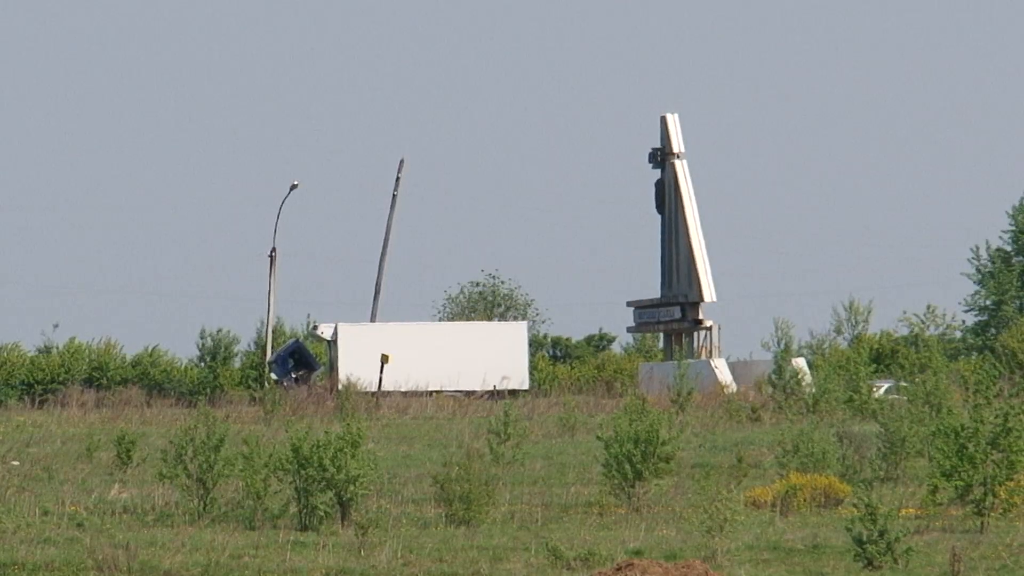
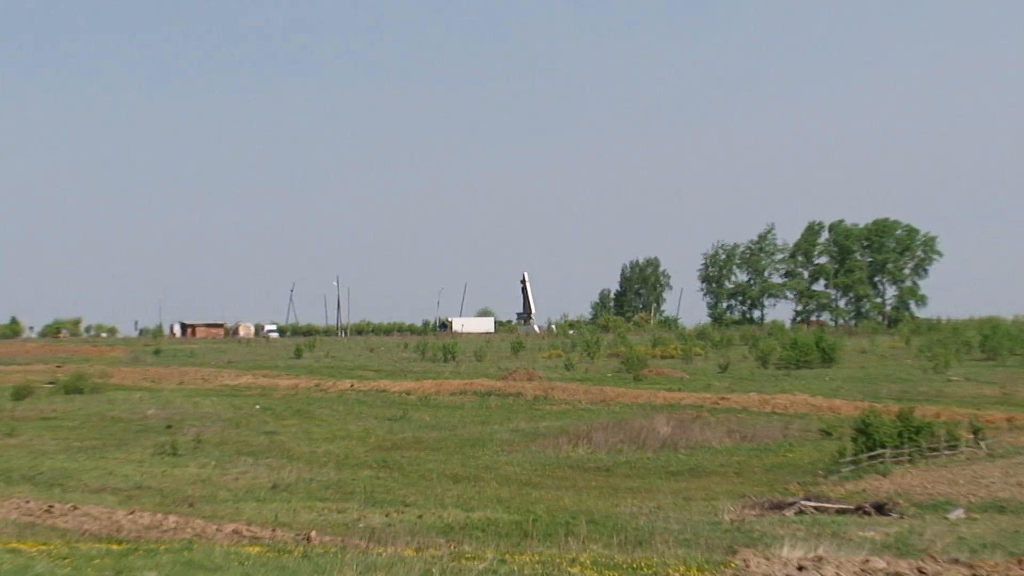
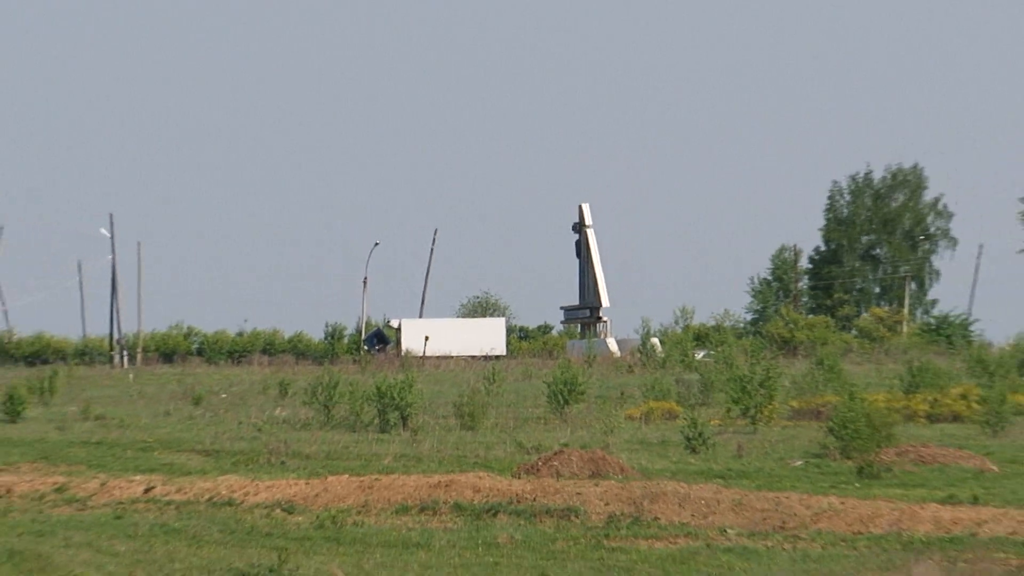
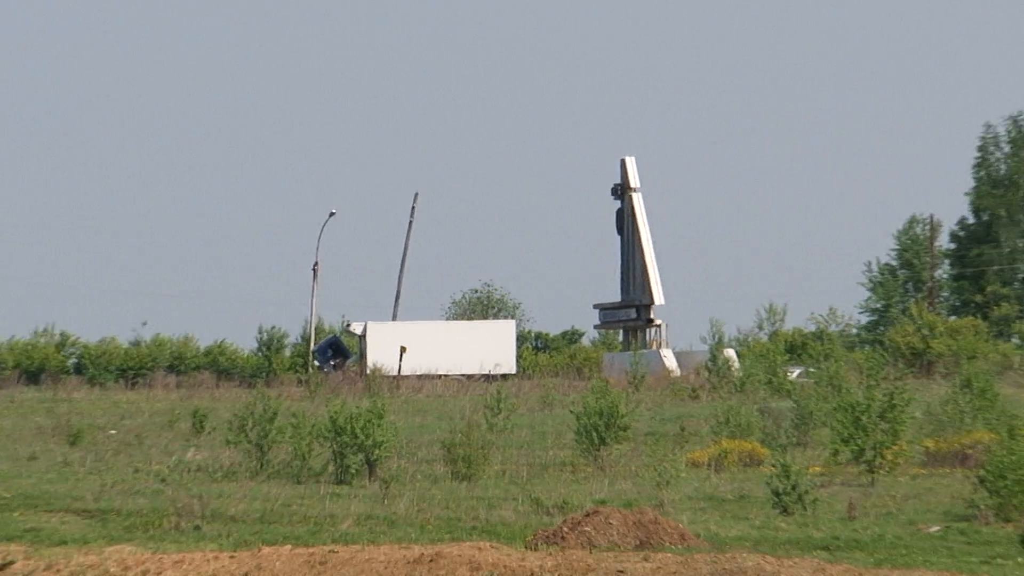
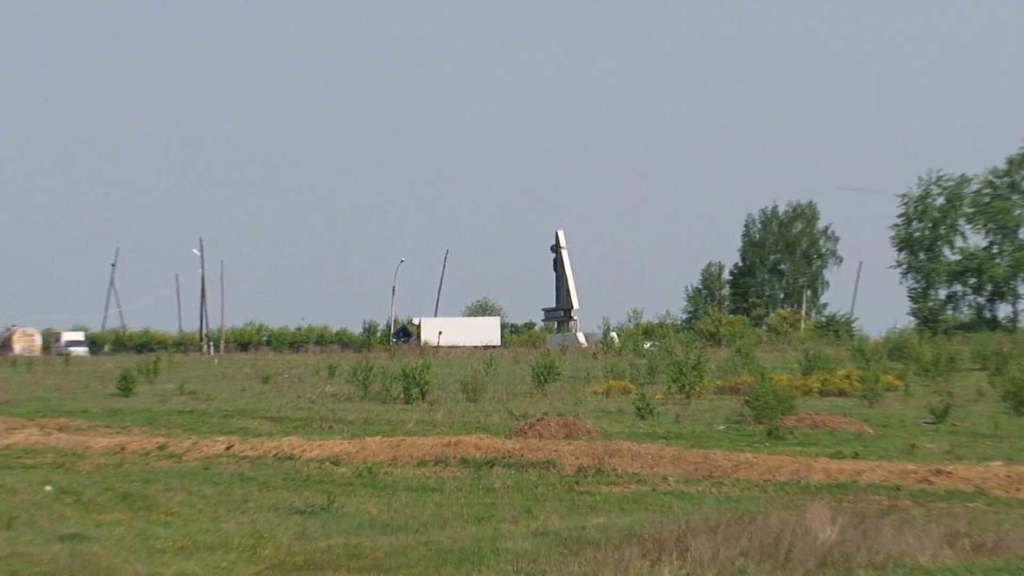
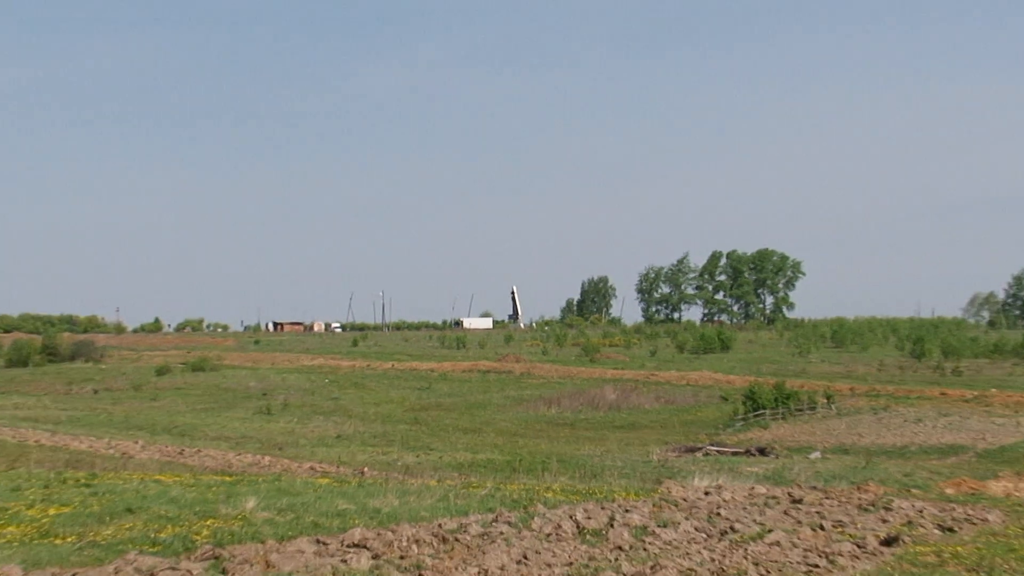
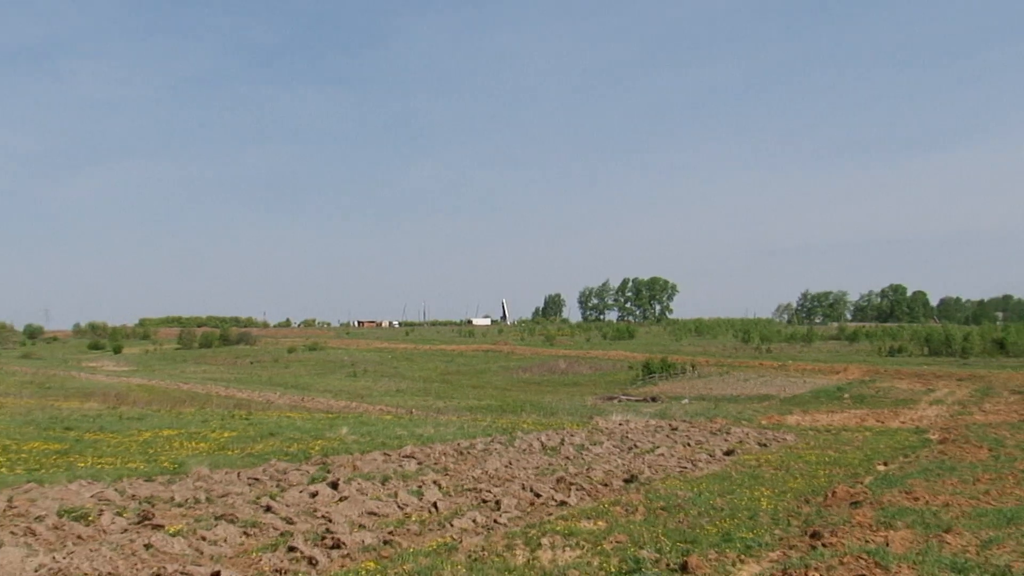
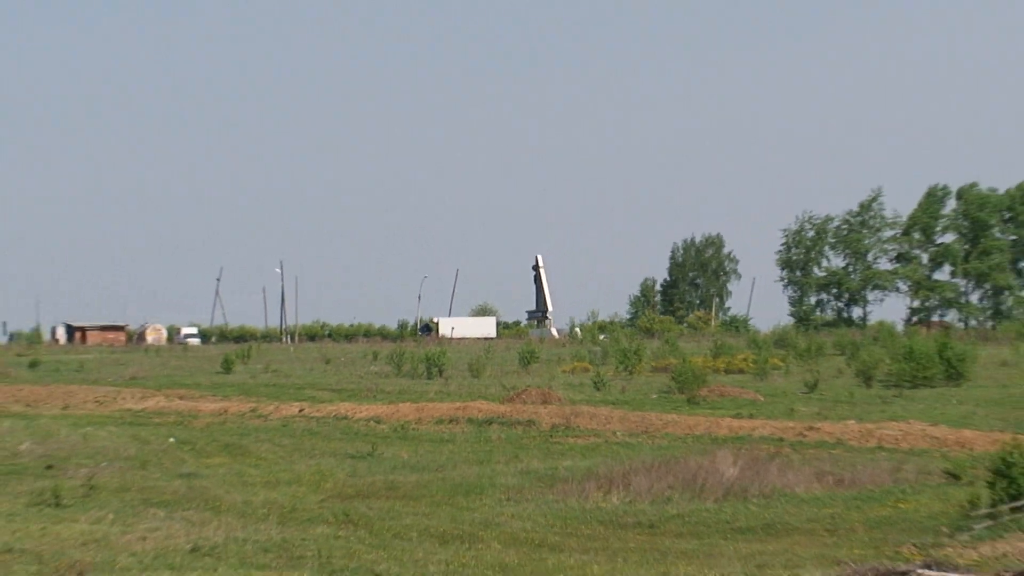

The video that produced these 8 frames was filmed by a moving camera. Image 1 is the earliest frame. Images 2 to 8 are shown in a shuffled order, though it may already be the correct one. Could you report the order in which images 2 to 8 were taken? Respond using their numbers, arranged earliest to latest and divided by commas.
4, 3, 5, 8, 2, 6, 7
